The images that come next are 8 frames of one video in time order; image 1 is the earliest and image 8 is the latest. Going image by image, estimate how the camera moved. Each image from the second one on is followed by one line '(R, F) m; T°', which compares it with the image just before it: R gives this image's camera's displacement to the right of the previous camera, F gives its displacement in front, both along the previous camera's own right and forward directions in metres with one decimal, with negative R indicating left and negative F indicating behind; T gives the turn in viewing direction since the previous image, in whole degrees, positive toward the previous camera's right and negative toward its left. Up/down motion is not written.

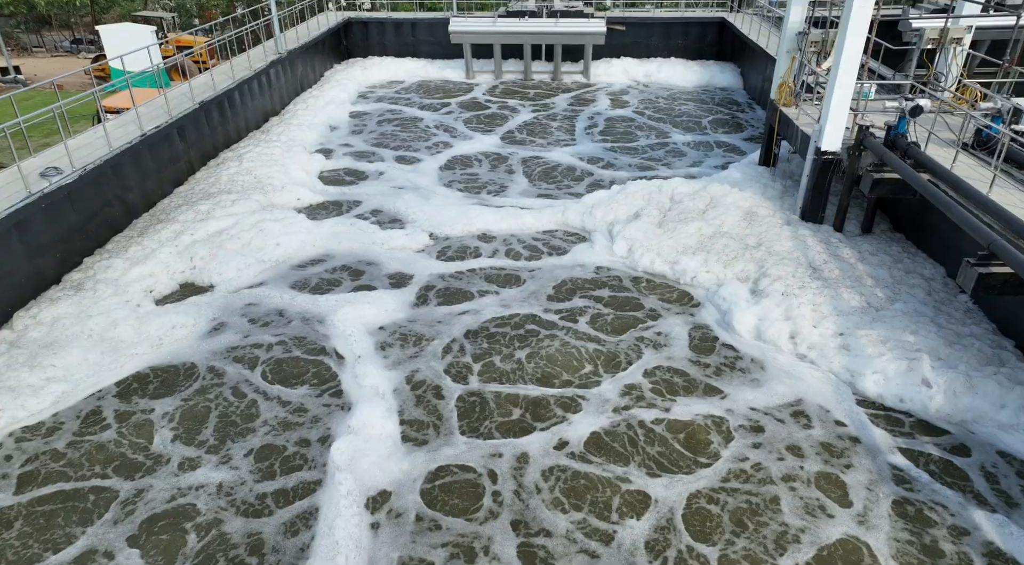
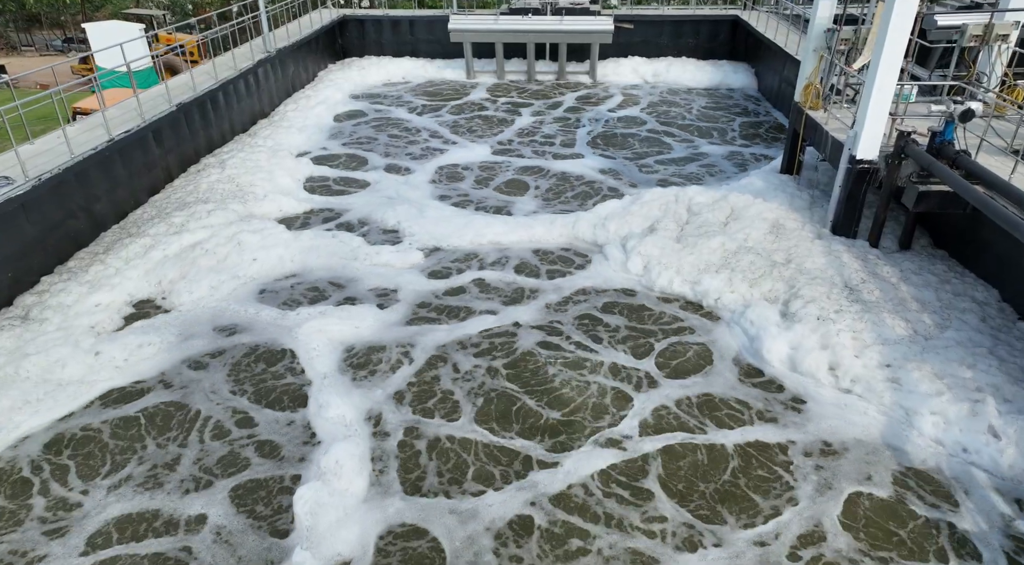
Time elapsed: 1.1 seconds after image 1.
(0.0, +0.7) m; 0°
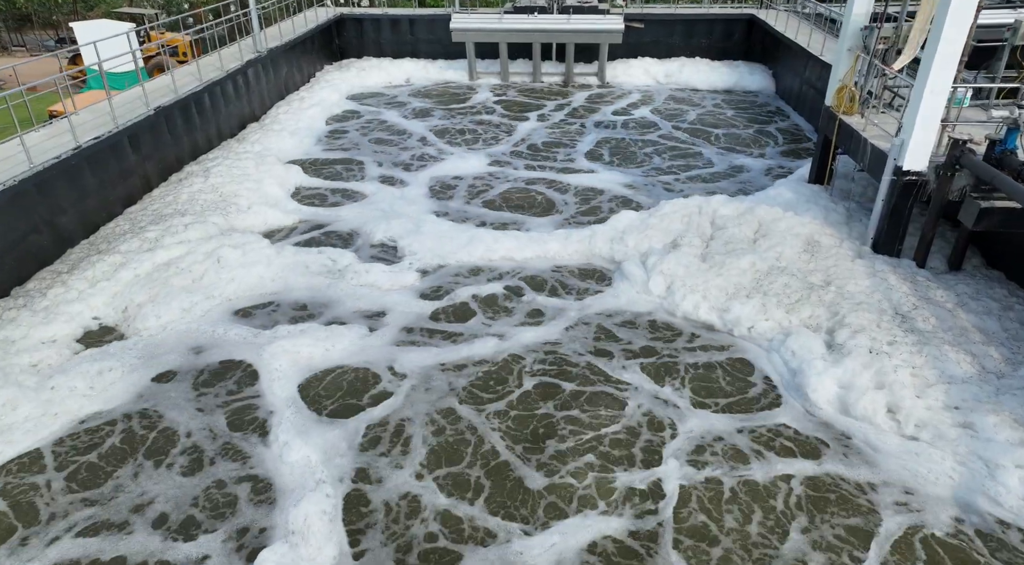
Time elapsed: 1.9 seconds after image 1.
(-0.1, +0.7) m; 0°
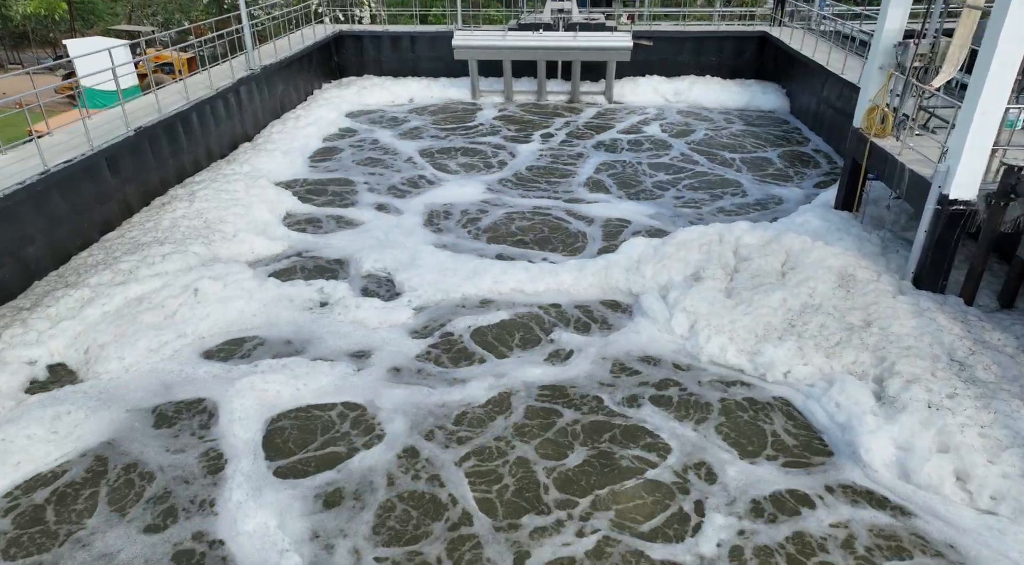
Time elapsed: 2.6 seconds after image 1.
(-0.1, +0.6) m; 0°
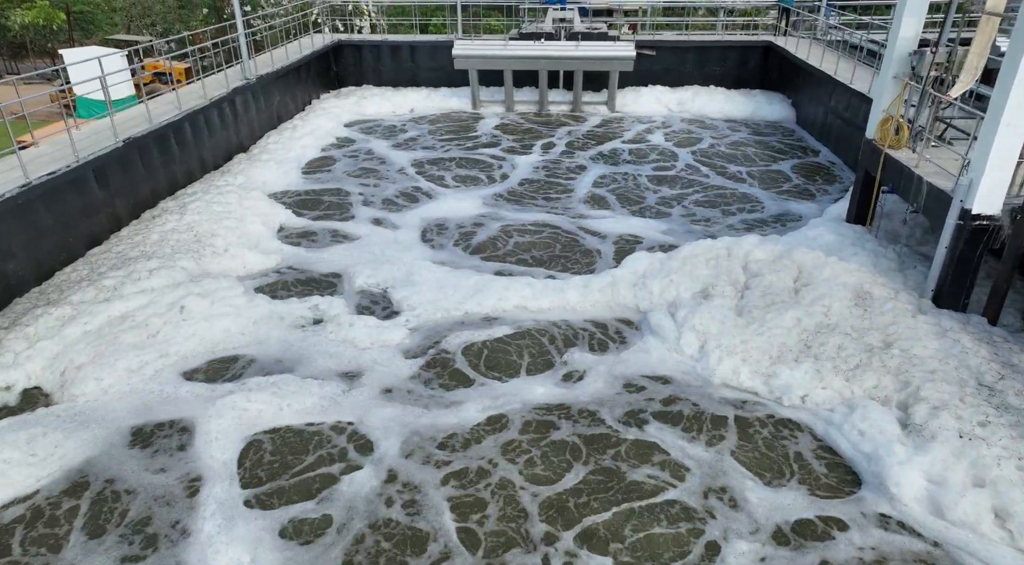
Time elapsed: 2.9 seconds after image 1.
(0.0, +0.3) m; 0°
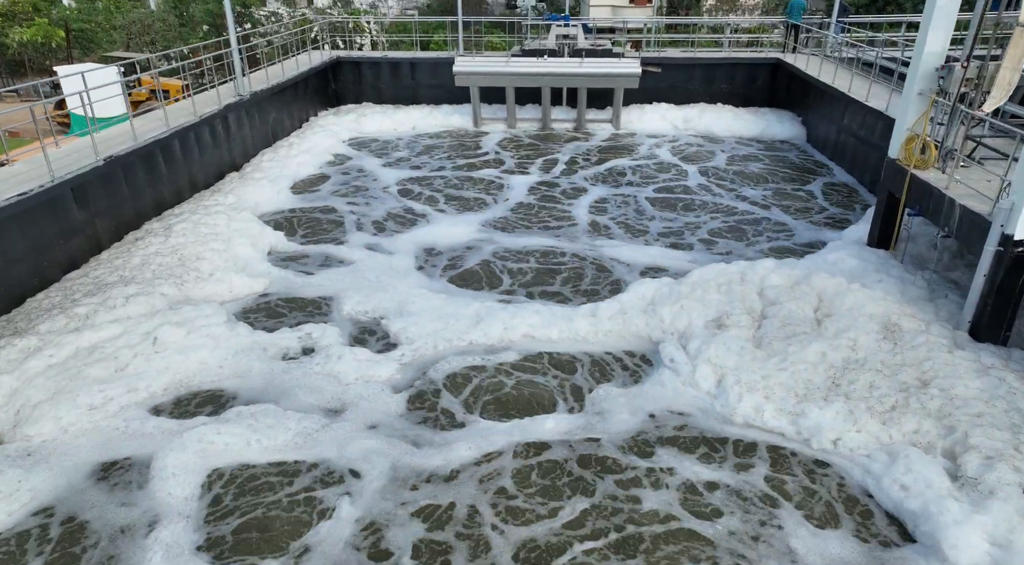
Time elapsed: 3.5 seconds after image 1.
(0.0, +0.4) m; 0°
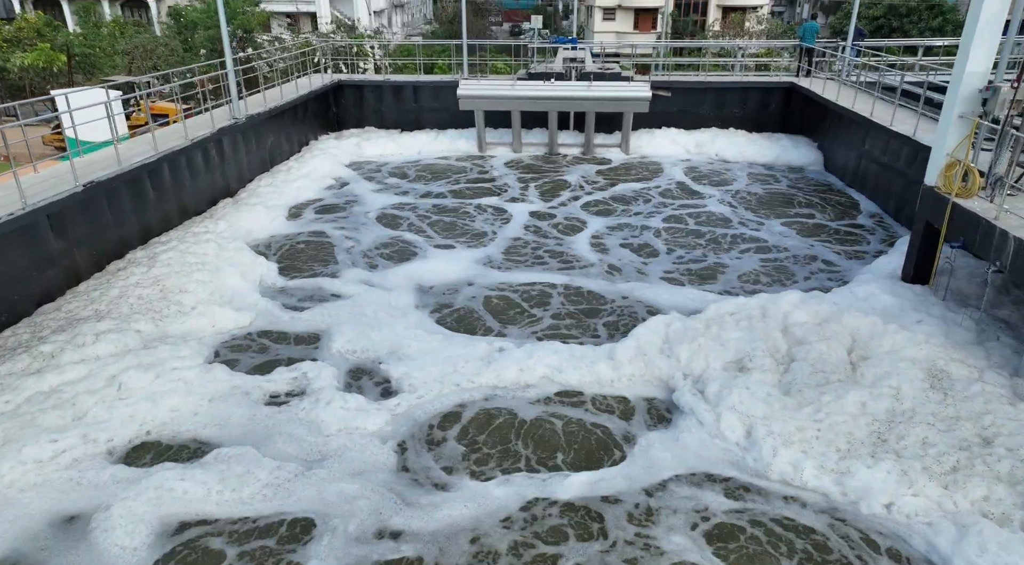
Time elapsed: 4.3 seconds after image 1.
(-0.1, +0.5) m; 0°
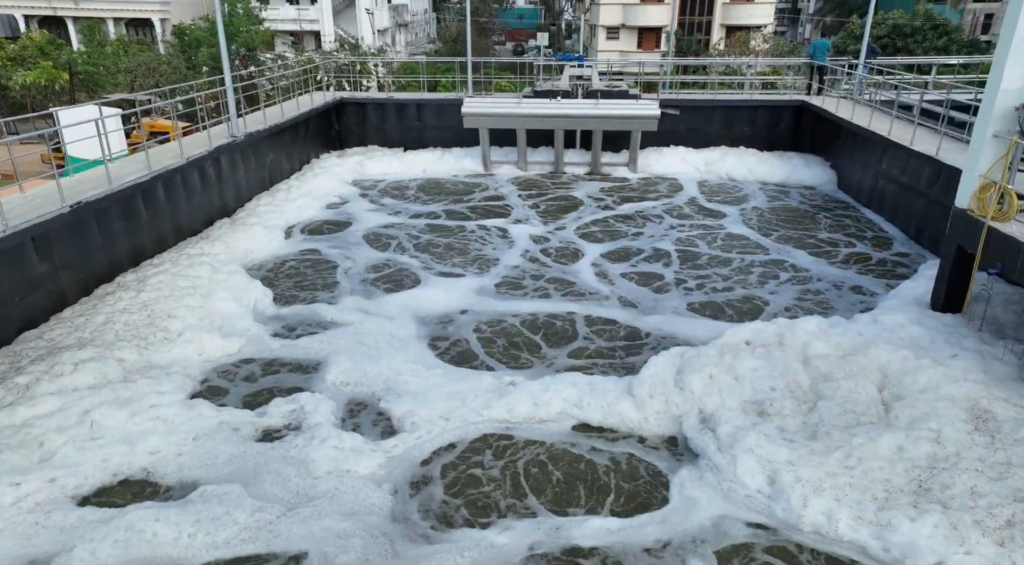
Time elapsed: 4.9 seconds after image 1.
(-0.1, +0.4) m; 0°
